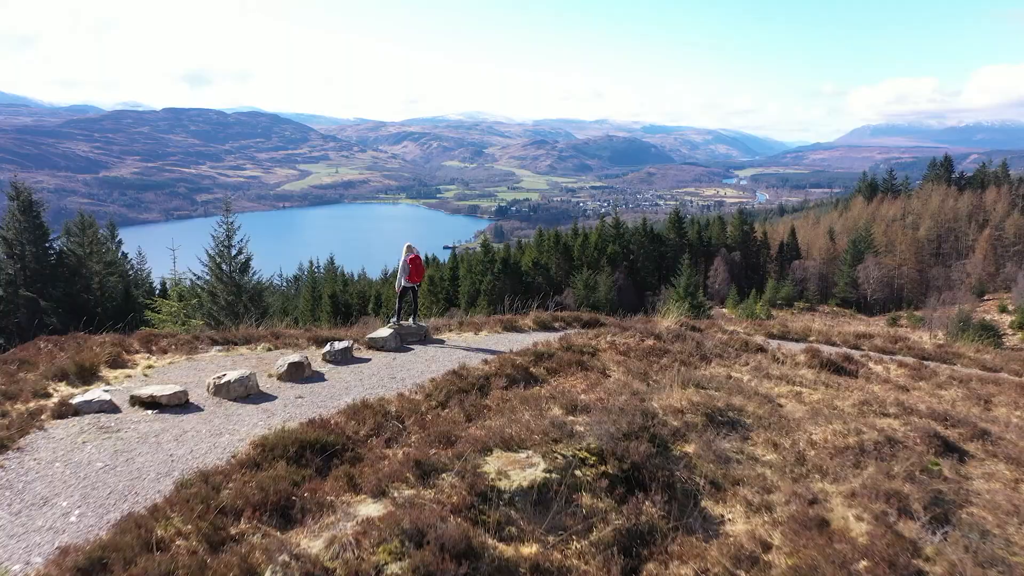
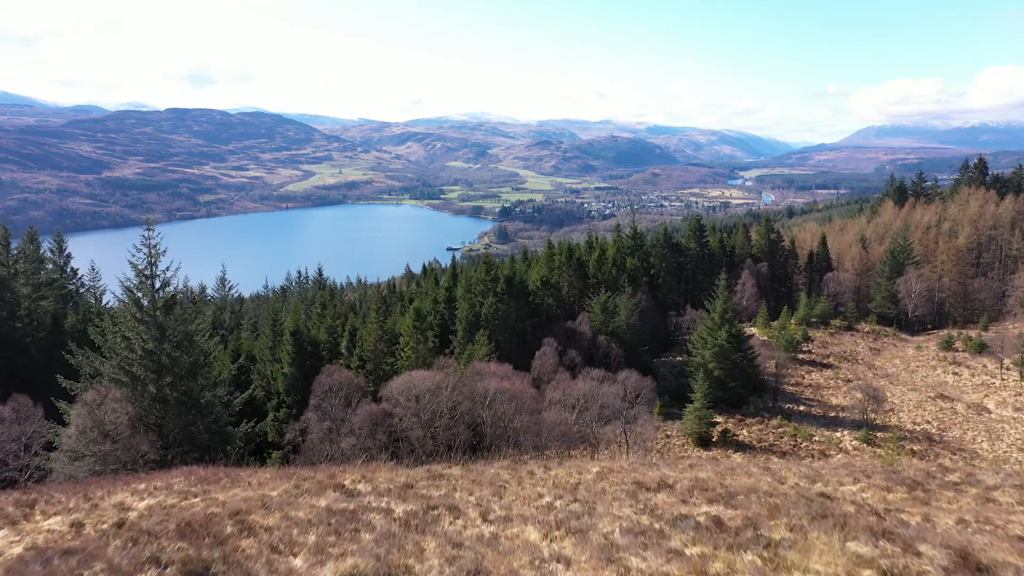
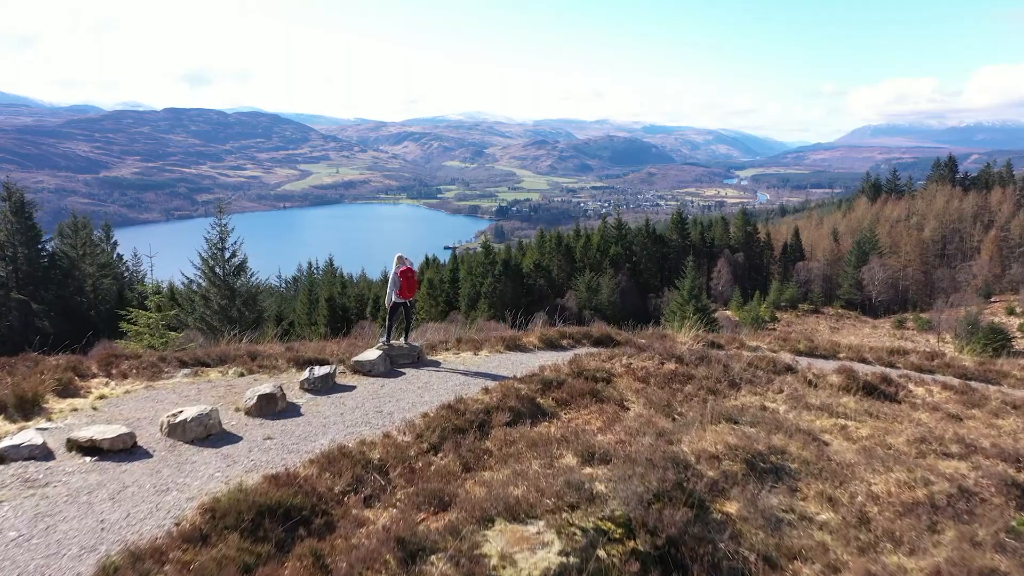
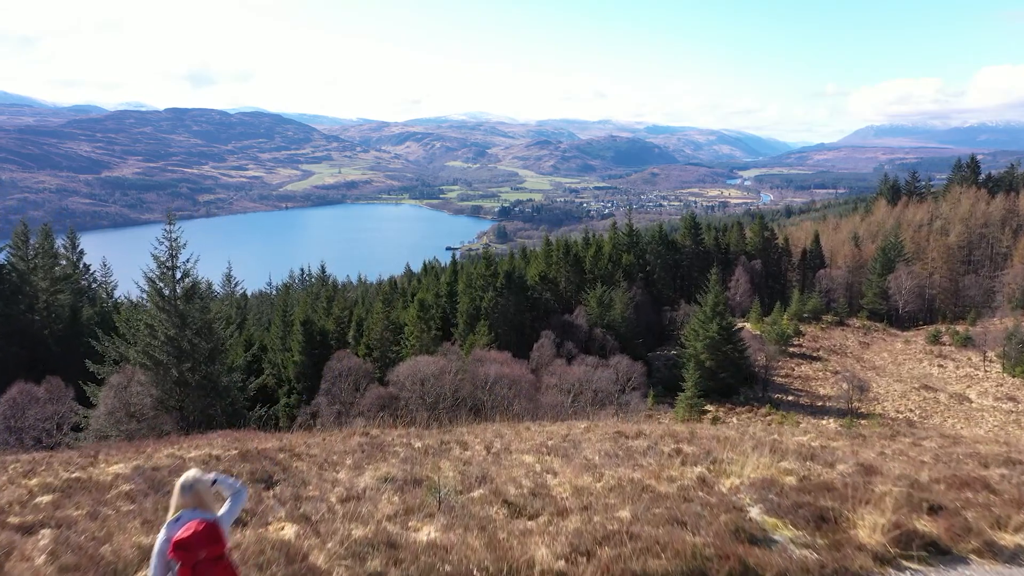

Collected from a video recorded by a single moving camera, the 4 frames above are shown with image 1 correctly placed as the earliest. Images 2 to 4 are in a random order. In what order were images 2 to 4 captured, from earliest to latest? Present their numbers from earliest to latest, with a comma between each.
3, 4, 2
